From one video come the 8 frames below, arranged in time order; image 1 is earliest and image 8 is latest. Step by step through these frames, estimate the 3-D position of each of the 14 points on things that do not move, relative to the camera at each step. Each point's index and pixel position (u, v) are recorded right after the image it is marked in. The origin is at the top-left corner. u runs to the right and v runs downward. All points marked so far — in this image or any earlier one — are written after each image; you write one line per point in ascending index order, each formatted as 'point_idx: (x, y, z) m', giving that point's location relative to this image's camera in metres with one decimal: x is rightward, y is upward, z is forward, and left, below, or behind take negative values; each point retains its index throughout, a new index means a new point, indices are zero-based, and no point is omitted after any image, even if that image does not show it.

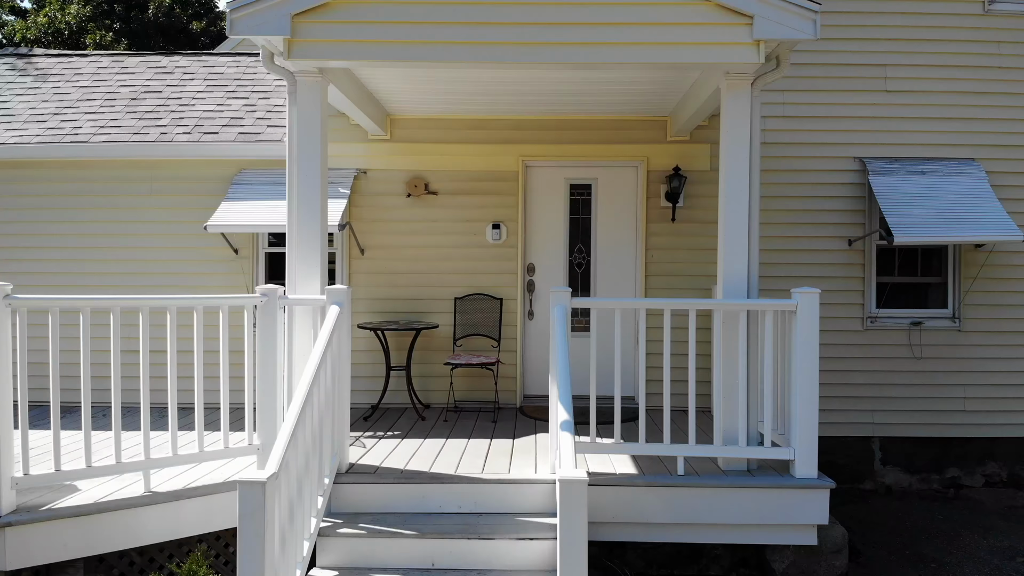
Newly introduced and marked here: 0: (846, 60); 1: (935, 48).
0: (+4.4, +3.0, +6.8) m
1: (+5.6, +3.2, +6.8) m
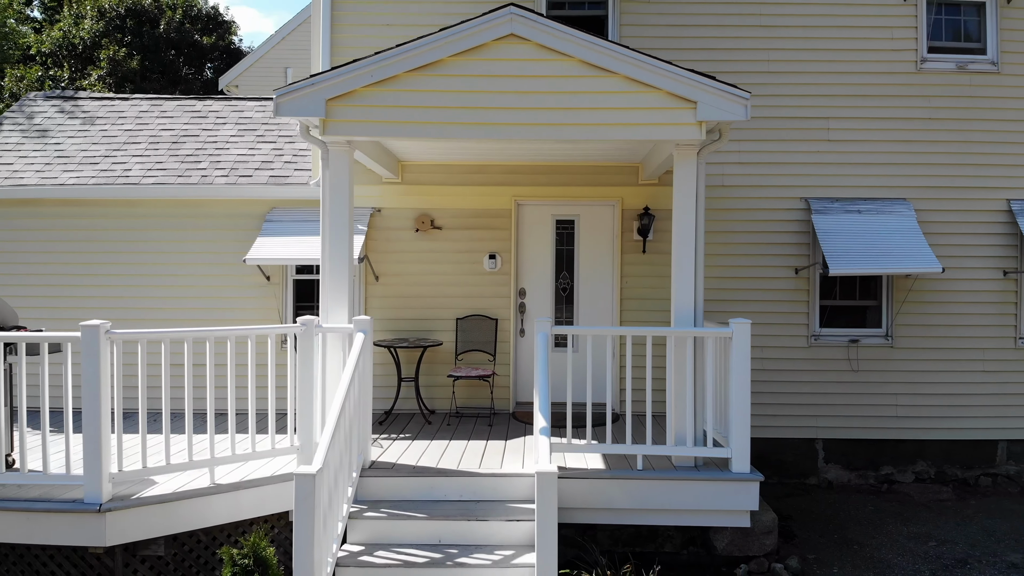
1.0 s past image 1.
0: (+4.3, +2.6, +7.9) m
1: (+5.5, +2.9, +7.9) m
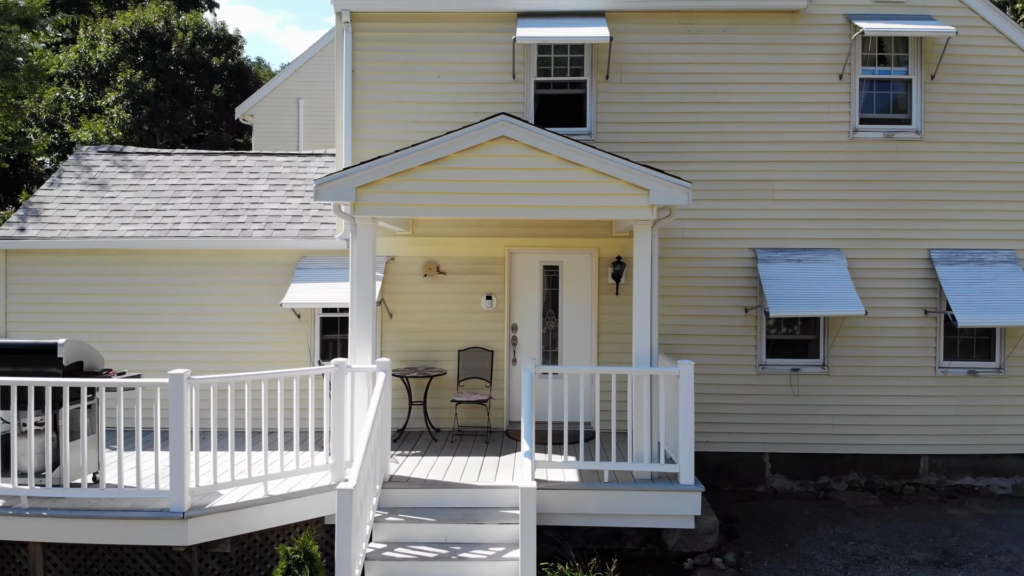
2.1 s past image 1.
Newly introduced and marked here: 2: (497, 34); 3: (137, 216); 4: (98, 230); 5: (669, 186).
0: (+4.2, +2.0, +9.3) m
1: (+5.4, +2.2, +9.3) m
2: (-0.3, +4.6, +9.4) m
3: (-7.1, +1.4, +9.7) m
4: (-7.6, +1.1, +9.5) m
5: (+2.1, +1.4, +6.9) m
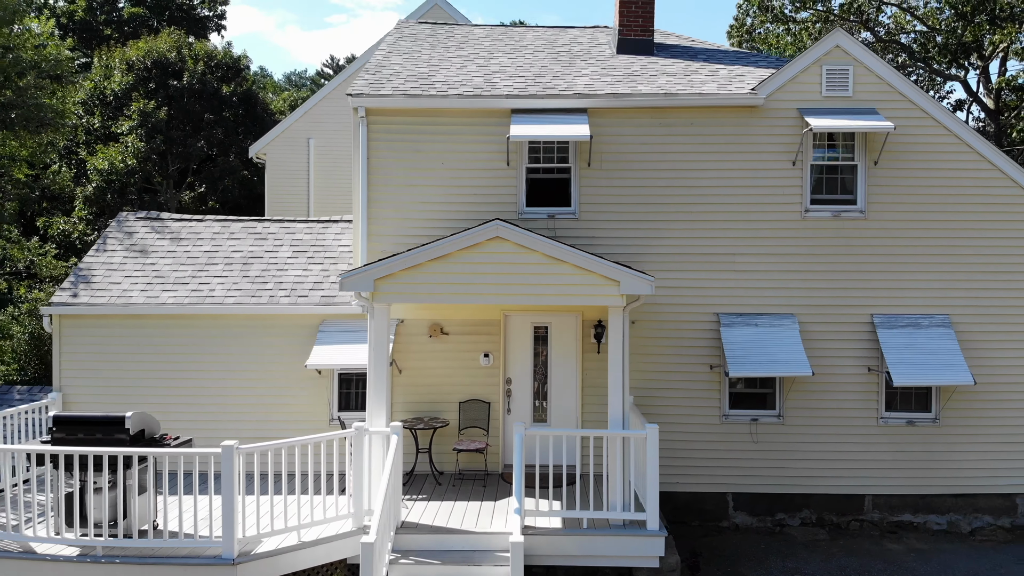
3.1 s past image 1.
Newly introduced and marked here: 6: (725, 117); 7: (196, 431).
0: (+4.0, +0.7, +10.6) m
1: (+5.3, +1.0, +10.6) m
2: (-0.4, +3.3, +10.7) m
3: (-7.2, +0.1, +11.0) m
4: (-7.7, -0.2, +10.8) m
5: (+2.0, +0.2, +8.2) m
6: (+4.4, +3.5, +10.6) m
7: (-6.5, -3.0, +10.6) m
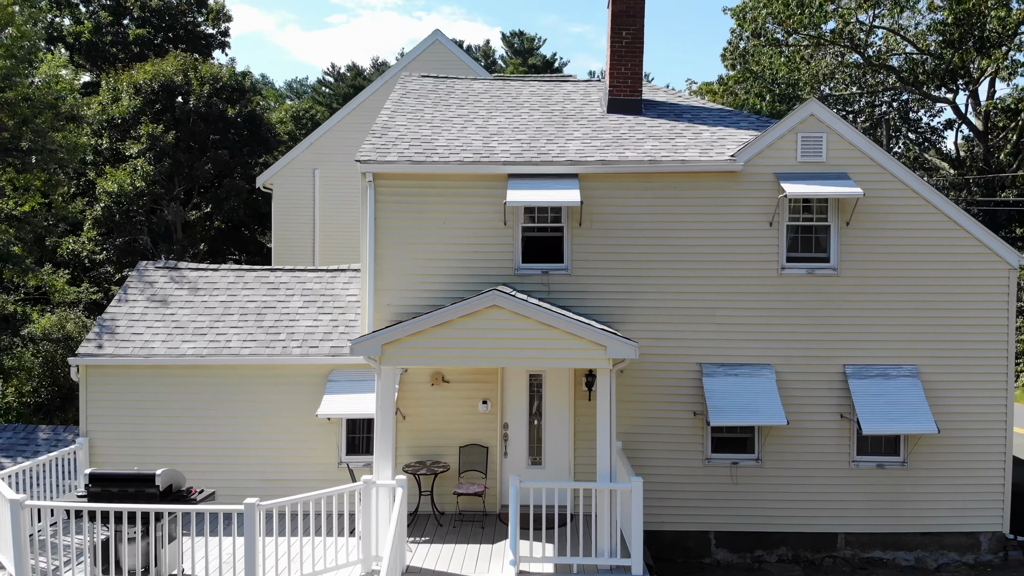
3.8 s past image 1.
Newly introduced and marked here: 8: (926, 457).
0: (+4.0, -0.4, +11.4) m
1: (+5.2, -0.2, +11.4) m
2: (-0.5, +2.2, +11.5) m
3: (-7.3, -1.0, +11.8) m
4: (-7.8, -1.3, +11.5) m
5: (+1.9, -1.0, +8.9) m
6: (+4.3, +2.4, +11.4) m
7: (-6.6, -4.1, +11.4) m
8: (+9.1, -3.7, +11.3) m
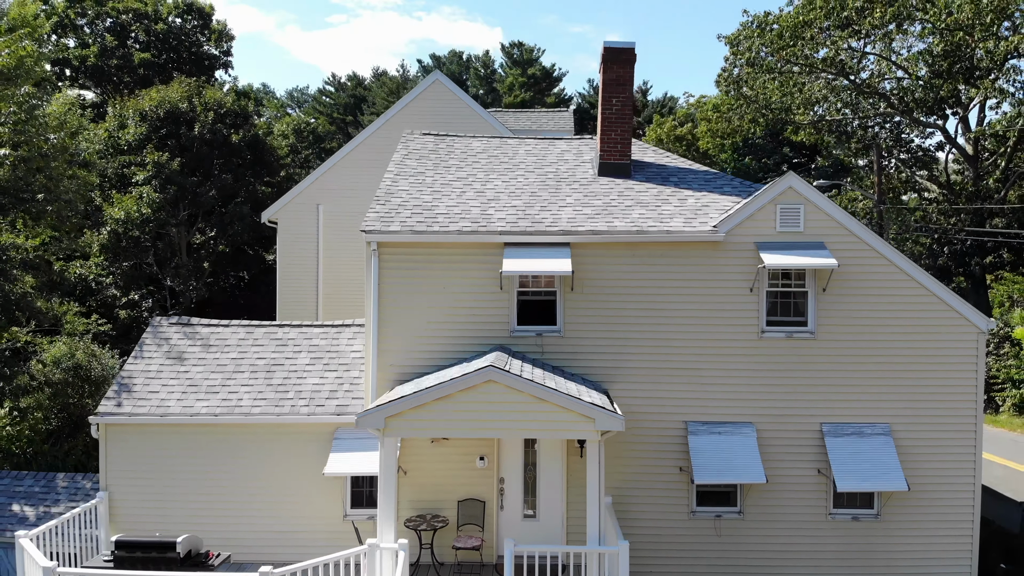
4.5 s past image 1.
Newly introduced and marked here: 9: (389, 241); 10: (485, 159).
0: (+3.9, -1.9, +12.1) m
1: (+5.1, -1.6, +12.0) m
2: (-0.6, +0.7, +12.2) m
3: (-7.4, -2.5, +12.5) m
4: (-7.9, -2.8, +12.2) m
5: (+1.8, -2.4, +9.6) m
6: (+4.2, +0.9, +12.1) m
7: (-6.7, -5.6, +12.0) m
8: (+9.0, -5.1, +11.9) m
9: (-2.9, +1.1, +12.1) m
10: (-0.8, +3.7, +14.8) m
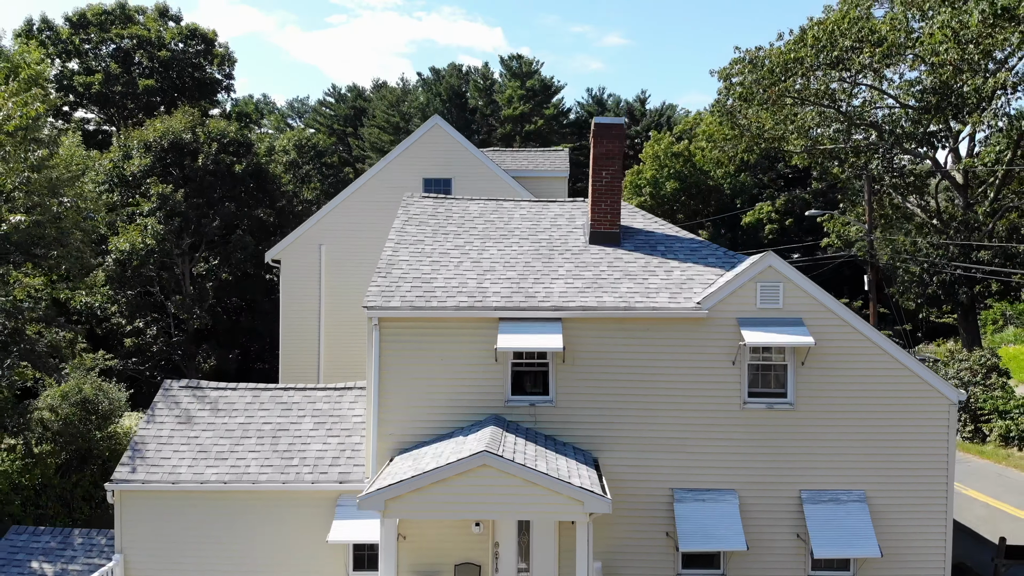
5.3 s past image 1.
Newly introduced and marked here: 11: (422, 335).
0: (+3.7, -3.7, +12.7) m
1: (+5.0, -3.5, +12.7) m
2: (-0.7, -1.1, +12.8) m
3: (-7.5, -4.3, +13.1) m
4: (-8.0, -4.6, +12.8) m
5: (+1.7, -4.2, +10.2) m
6: (+4.0, -0.9, +12.7) m
7: (-6.8, -7.4, +12.7) m
8: (+8.8, -6.9, +12.6) m
9: (-3.0, -0.7, +12.7) m
10: (-0.9, +1.9, +15.4) m
11: (-2.2, -1.2, +12.8) m
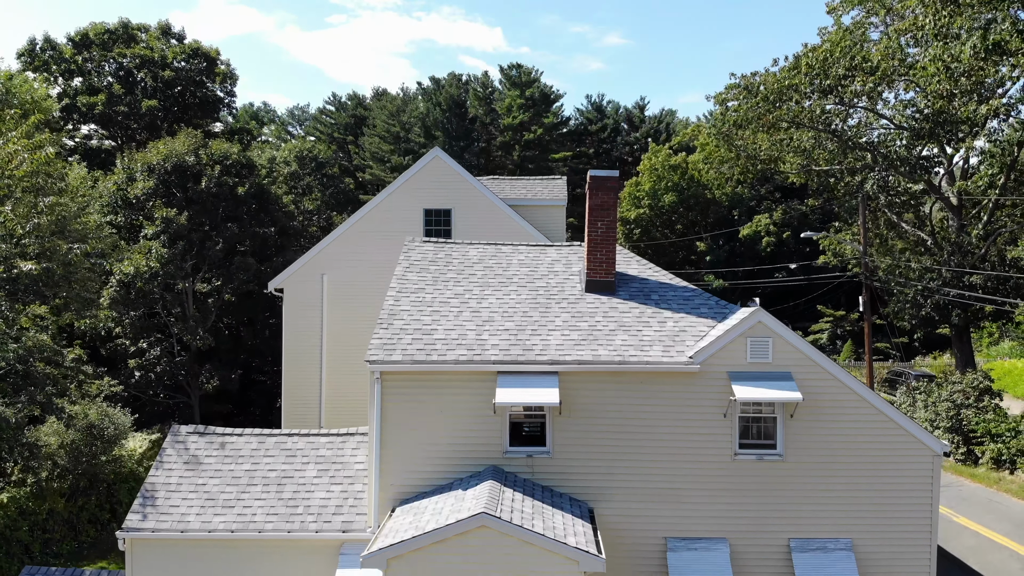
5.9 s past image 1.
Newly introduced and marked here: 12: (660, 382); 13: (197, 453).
0: (+3.7, -5.1, +13.1) m
1: (+4.9, -4.8, +13.1) m
2: (-0.8, -2.5, +13.3) m
3: (-7.6, -5.7, +13.5) m
4: (-8.1, -6.0, +13.3) m
5: (+1.6, -5.6, +10.6) m
6: (+4.0, -2.3, +13.1) m
7: (-6.9, -8.8, +13.1) m
8: (+8.8, -8.3, +13.0) m
9: (-3.1, -2.1, +13.1) m
10: (-1.0, +0.5, +15.8) m
11: (-2.3, -2.6, +13.3) m
12: (+3.8, -2.4, +13.1) m
13: (-8.9, -4.7, +14.5) m
